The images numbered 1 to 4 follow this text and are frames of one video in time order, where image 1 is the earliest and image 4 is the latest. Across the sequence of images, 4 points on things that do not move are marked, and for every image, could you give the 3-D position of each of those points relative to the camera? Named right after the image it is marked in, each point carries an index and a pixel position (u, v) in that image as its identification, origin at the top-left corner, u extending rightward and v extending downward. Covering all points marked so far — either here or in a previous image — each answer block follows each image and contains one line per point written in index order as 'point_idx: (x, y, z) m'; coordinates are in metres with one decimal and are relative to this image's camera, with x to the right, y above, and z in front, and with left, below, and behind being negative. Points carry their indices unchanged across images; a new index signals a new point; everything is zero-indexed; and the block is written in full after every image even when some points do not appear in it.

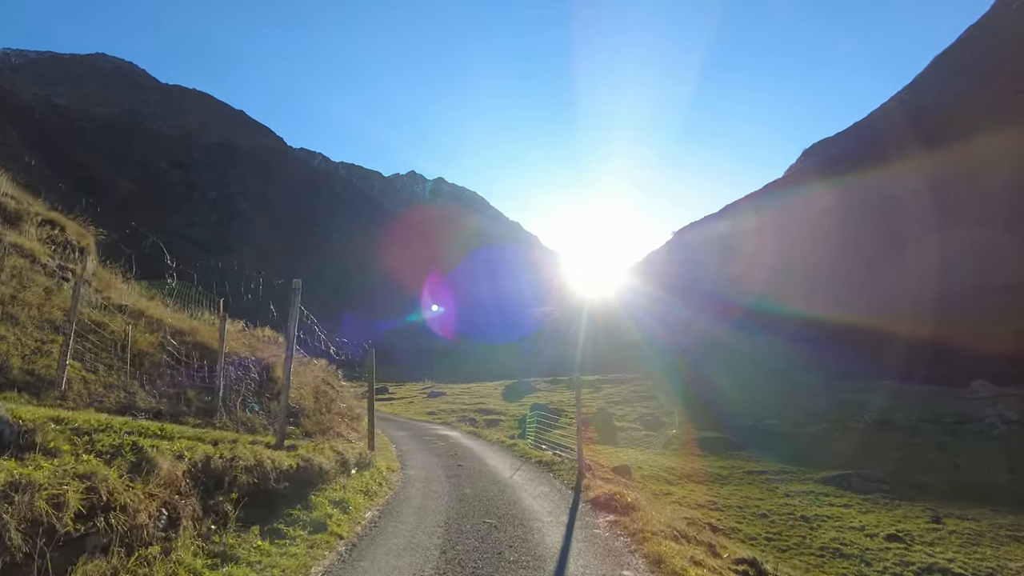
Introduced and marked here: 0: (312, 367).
0: (-7.8, -3.0, +19.9) m
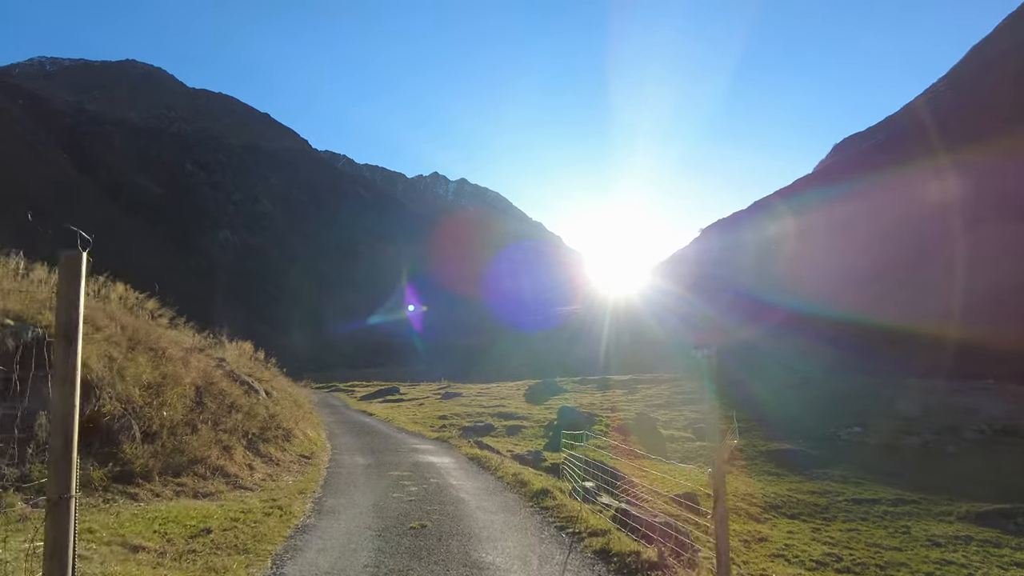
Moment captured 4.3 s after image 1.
0: (-7.2, -1.7, +13.0) m
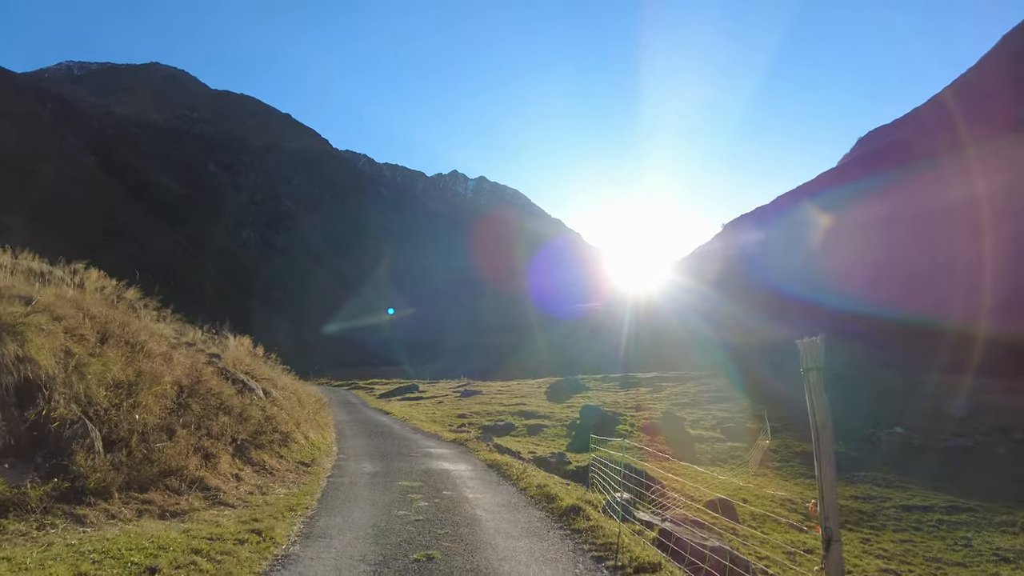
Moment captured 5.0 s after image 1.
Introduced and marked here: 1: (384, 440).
0: (-6.7, -1.5, +12.0) m
1: (-4.0, -4.7, +16.8) m
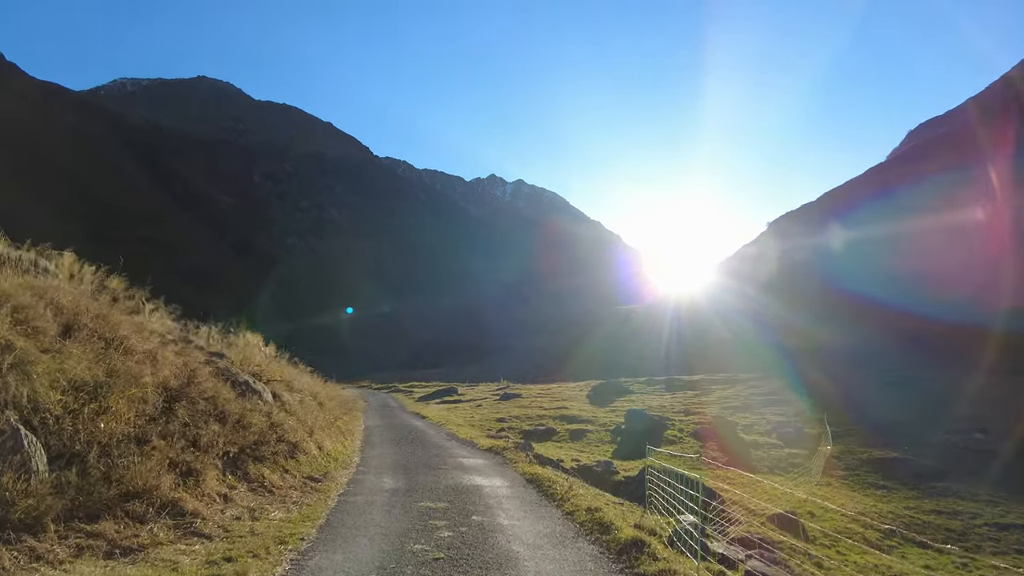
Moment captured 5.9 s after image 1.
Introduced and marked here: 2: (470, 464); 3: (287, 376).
0: (-5.9, -1.4, +10.9) m
1: (-2.8, -4.5, +15.5) m
2: (-1.0, -4.2, +13.1) m
3: (-6.0, -2.5, +15.1) m
